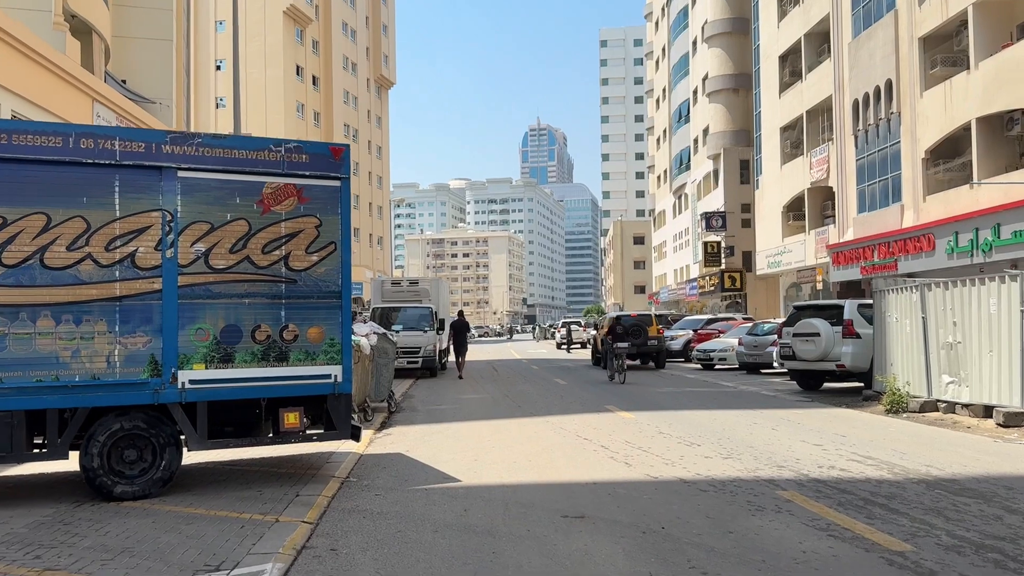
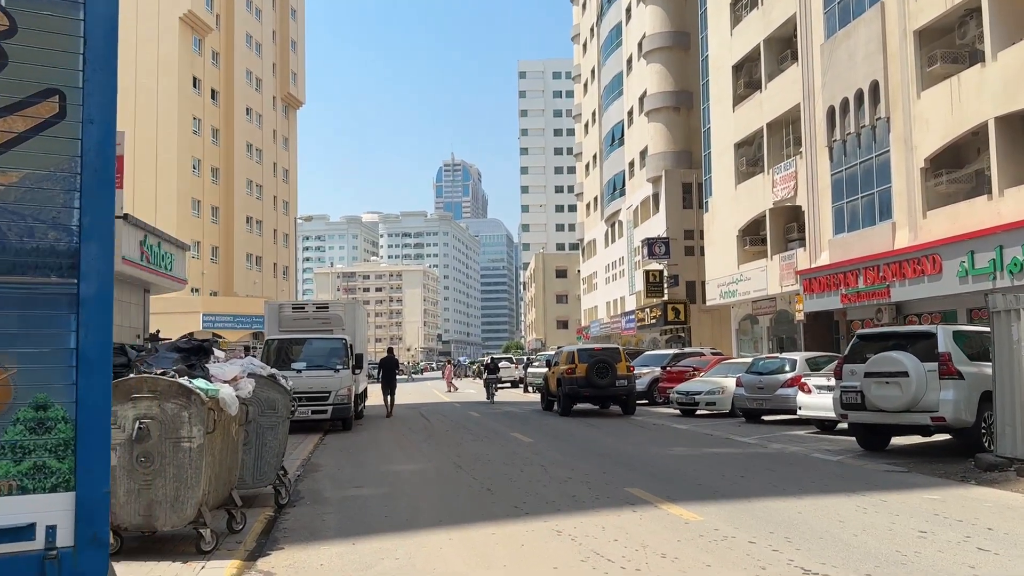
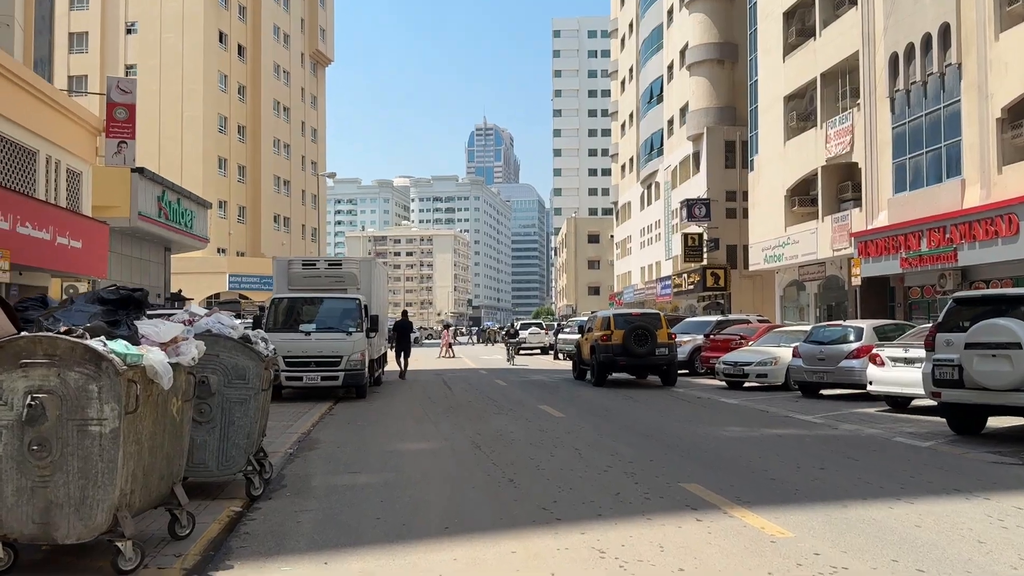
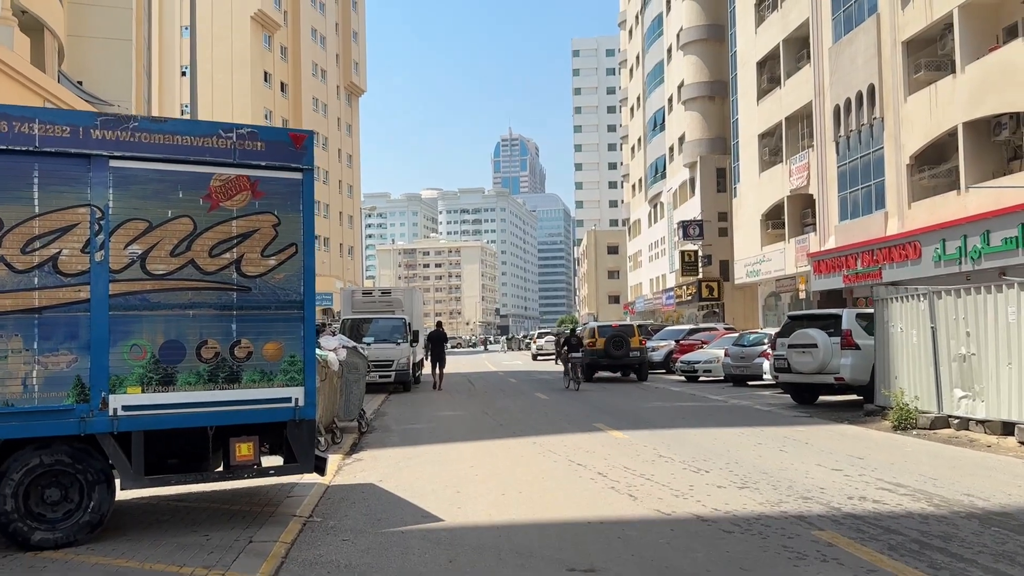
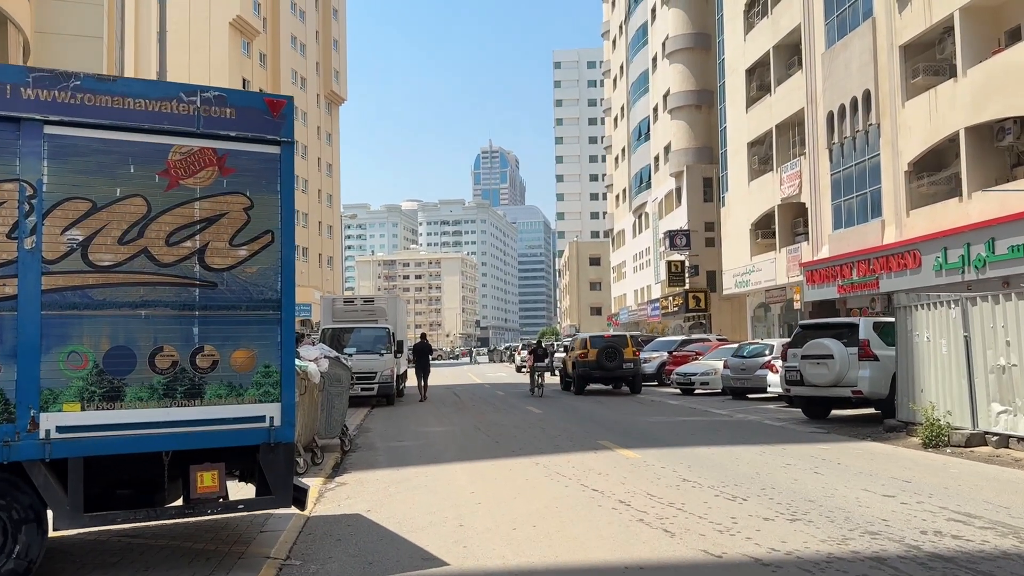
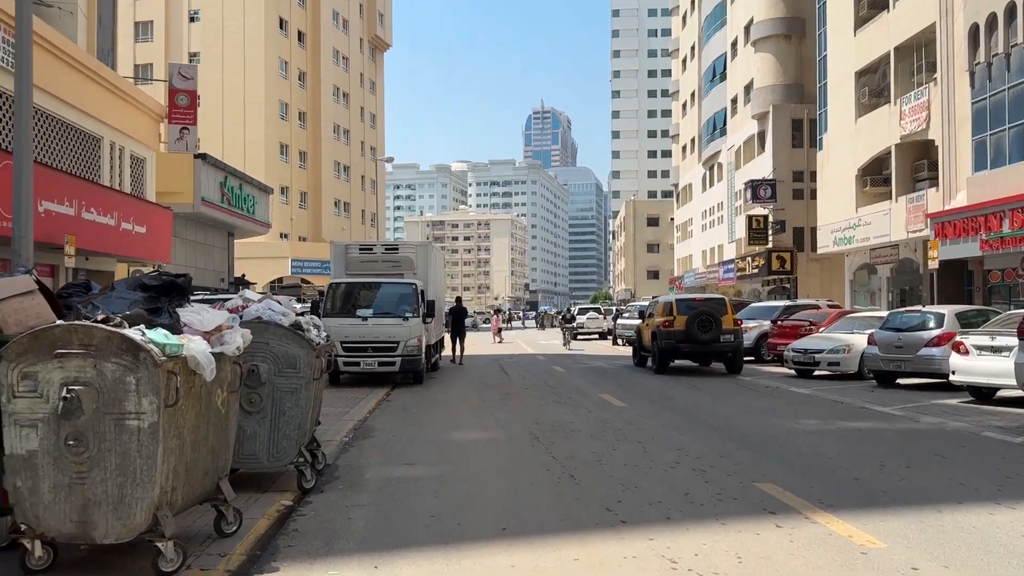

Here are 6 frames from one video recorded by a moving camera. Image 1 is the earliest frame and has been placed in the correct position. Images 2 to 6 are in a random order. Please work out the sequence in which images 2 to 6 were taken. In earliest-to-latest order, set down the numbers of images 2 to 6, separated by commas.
4, 5, 2, 3, 6
